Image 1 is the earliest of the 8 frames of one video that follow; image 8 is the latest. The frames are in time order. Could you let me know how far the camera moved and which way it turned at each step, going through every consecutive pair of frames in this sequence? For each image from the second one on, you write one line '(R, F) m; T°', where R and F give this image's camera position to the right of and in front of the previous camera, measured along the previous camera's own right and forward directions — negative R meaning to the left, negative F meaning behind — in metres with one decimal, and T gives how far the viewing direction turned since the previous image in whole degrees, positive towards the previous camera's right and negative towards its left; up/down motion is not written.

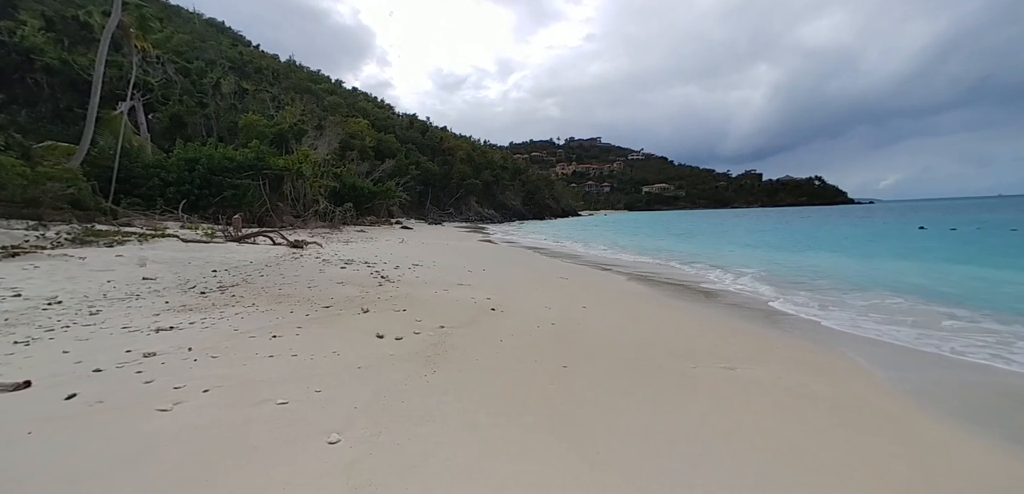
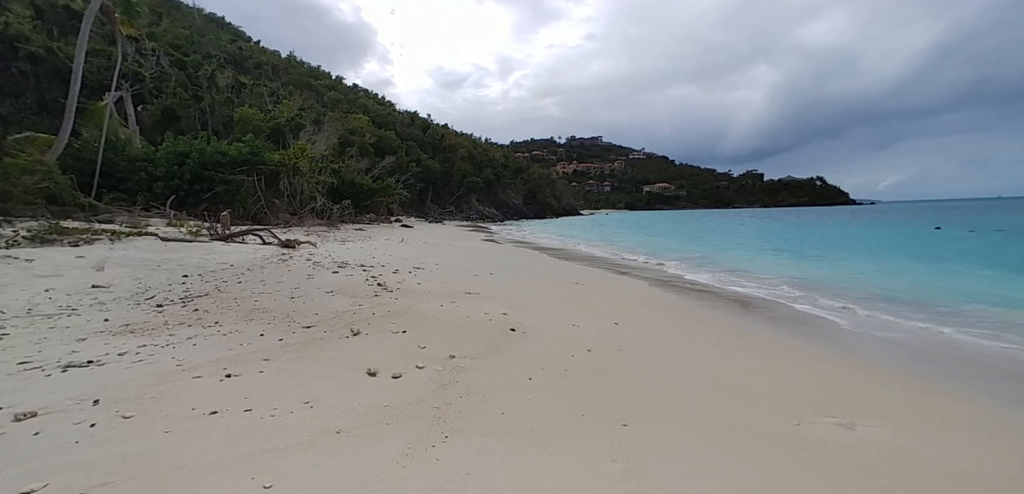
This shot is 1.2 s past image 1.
(-0.2, +0.8) m; 0°
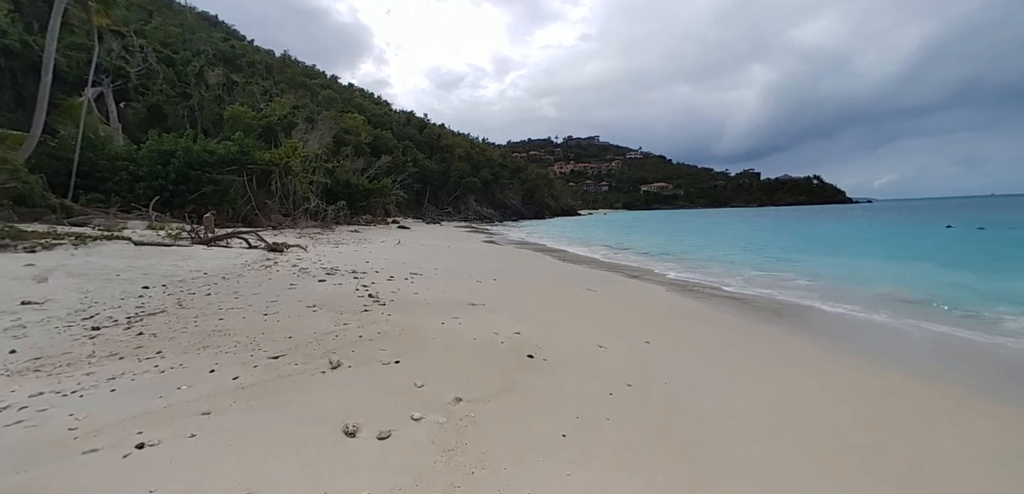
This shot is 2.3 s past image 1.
(-0.2, +0.7) m; 0°
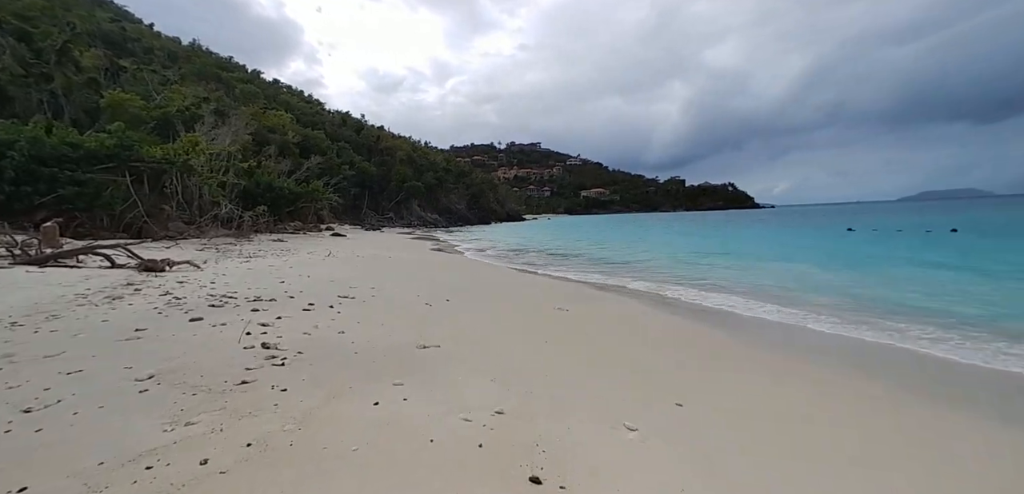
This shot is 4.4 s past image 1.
(-0.2, +1.5) m; +8°
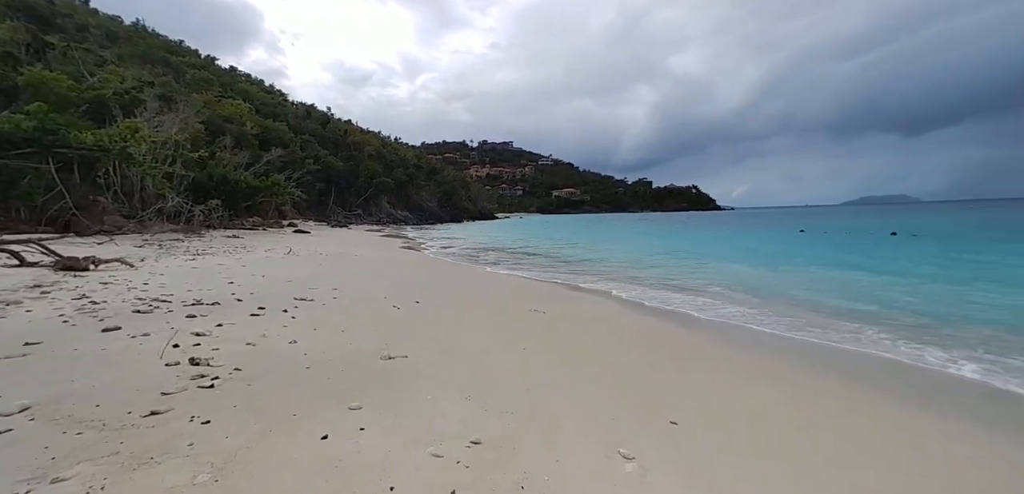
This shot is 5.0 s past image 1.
(-0.1, +0.4) m; +4°
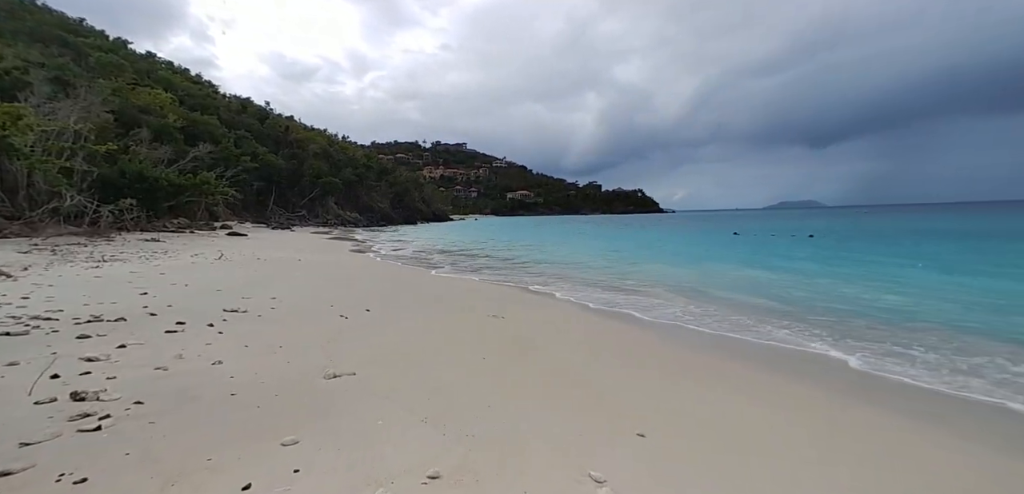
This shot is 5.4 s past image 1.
(-0.1, +0.3) m; +6°
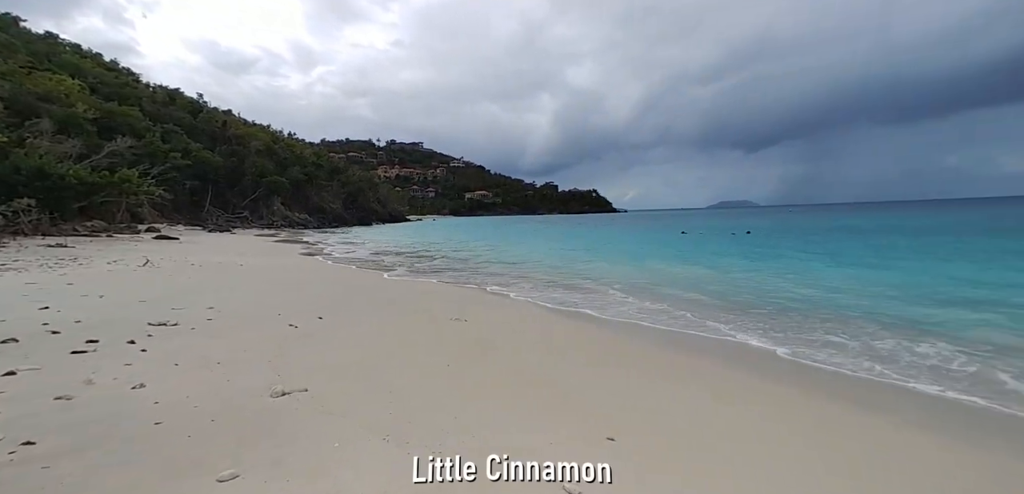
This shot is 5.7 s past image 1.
(-0.1, +0.3) m; +6°
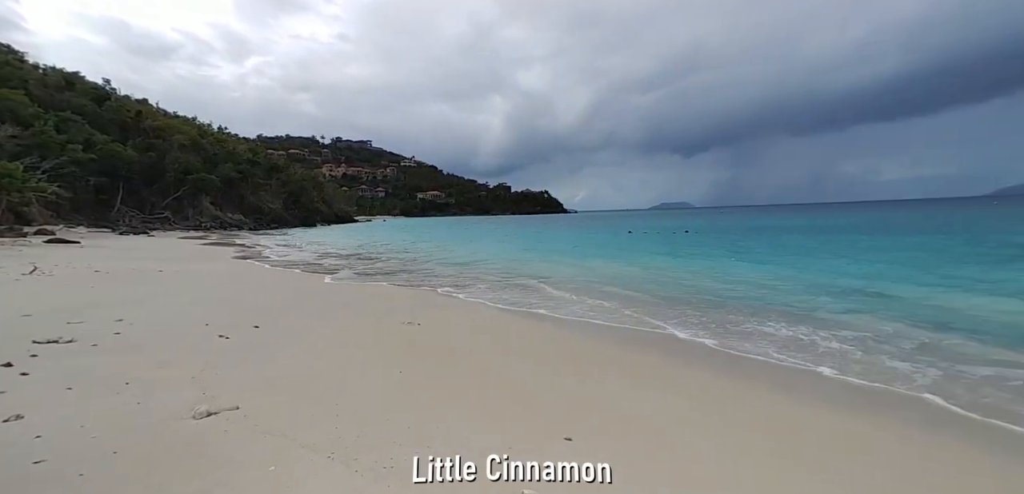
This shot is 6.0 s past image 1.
(0.0, +0.2) m; +7°
